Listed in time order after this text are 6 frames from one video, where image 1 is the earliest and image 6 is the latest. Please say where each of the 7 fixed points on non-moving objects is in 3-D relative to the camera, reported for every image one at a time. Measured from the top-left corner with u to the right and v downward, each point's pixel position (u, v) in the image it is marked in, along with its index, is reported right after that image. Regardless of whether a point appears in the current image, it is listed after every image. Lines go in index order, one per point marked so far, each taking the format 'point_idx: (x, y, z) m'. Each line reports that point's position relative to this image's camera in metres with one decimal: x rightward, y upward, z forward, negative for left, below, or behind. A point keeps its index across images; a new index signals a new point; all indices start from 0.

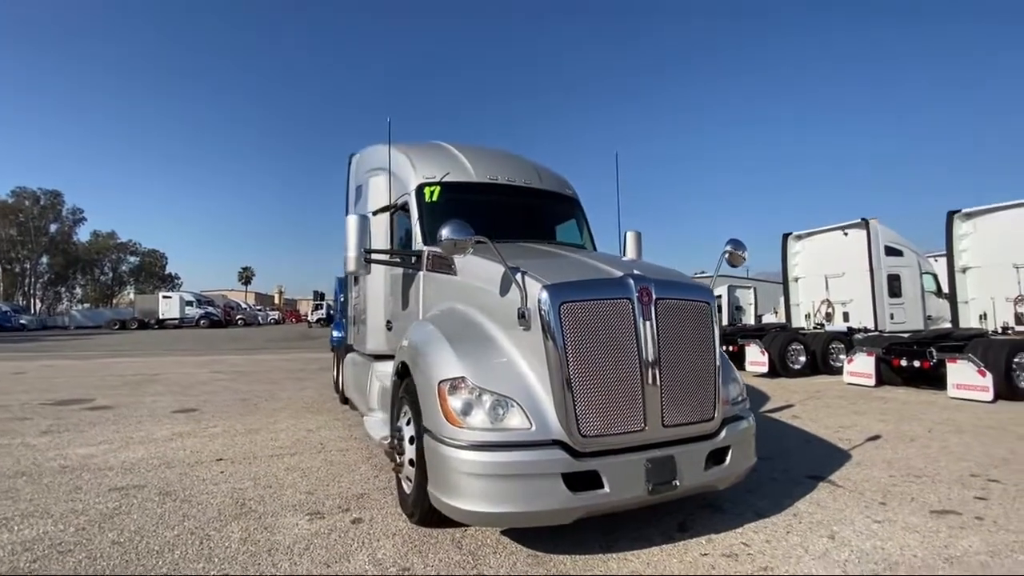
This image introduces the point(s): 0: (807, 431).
0: (+2.8, -1.6, +5.5) m
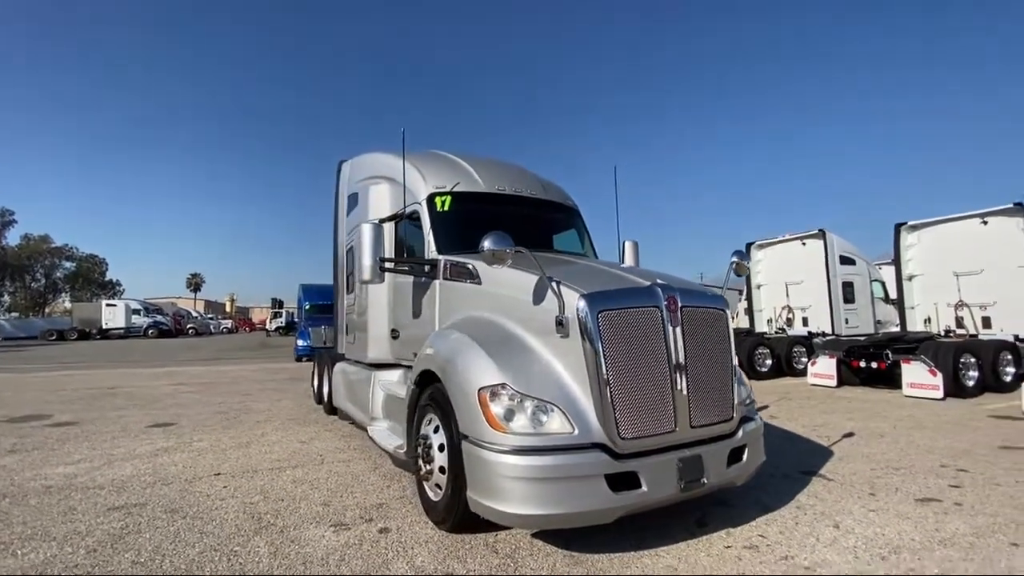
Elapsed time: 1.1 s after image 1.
0: (+2.7, -1.7, +5.9) m
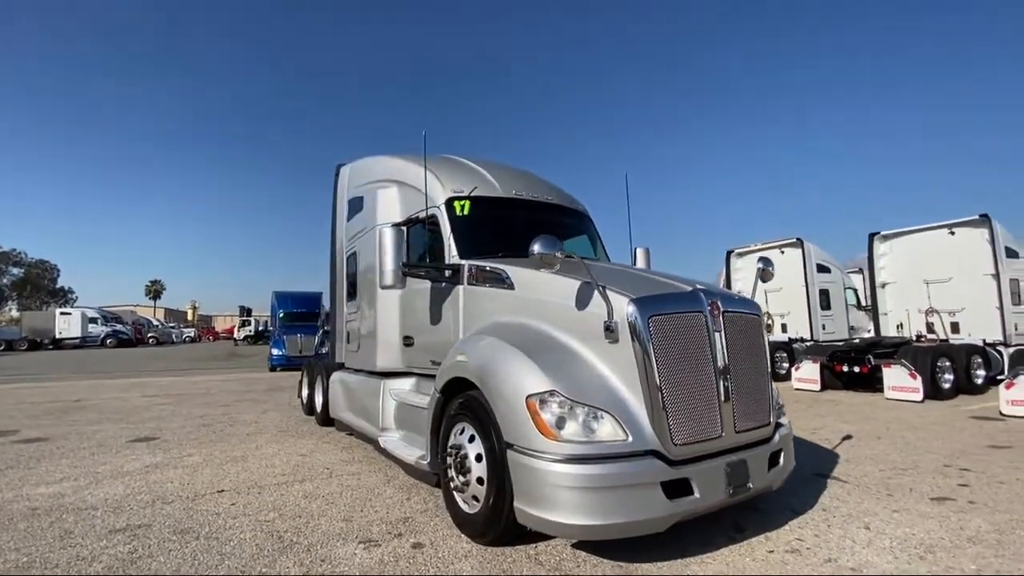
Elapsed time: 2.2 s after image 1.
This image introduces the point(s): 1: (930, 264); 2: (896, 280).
0: (+2.7, -1.8, +6.0) m
1: (+7.0, +0.4, +10.0) m
2: (+6.7, +0.2, +10.4) m
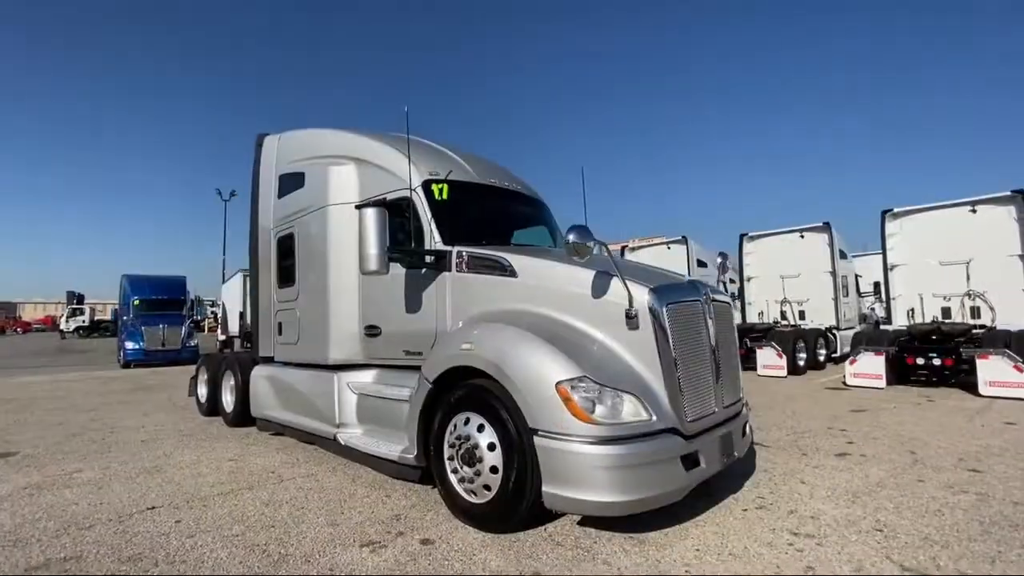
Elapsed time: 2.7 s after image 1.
0: (+2.6, -1.5, +5.4) m
1: (+6.9, +0.7, +9.4) m
2: (+6.5, +0.4, +9.8) m
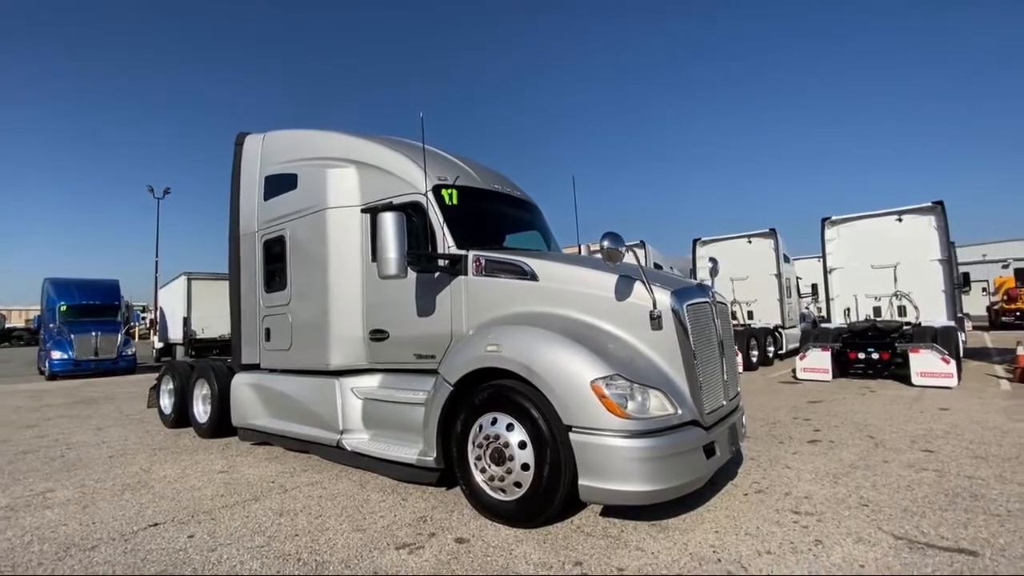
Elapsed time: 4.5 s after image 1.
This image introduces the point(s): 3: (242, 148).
0: (+2.6, -1.6, +5.9) m
1: (+6.3, +0.7, +10.4) m
2: (+6.0, +0.4, +10.8) m
3: (-3.1, +1.6, +6.8) m
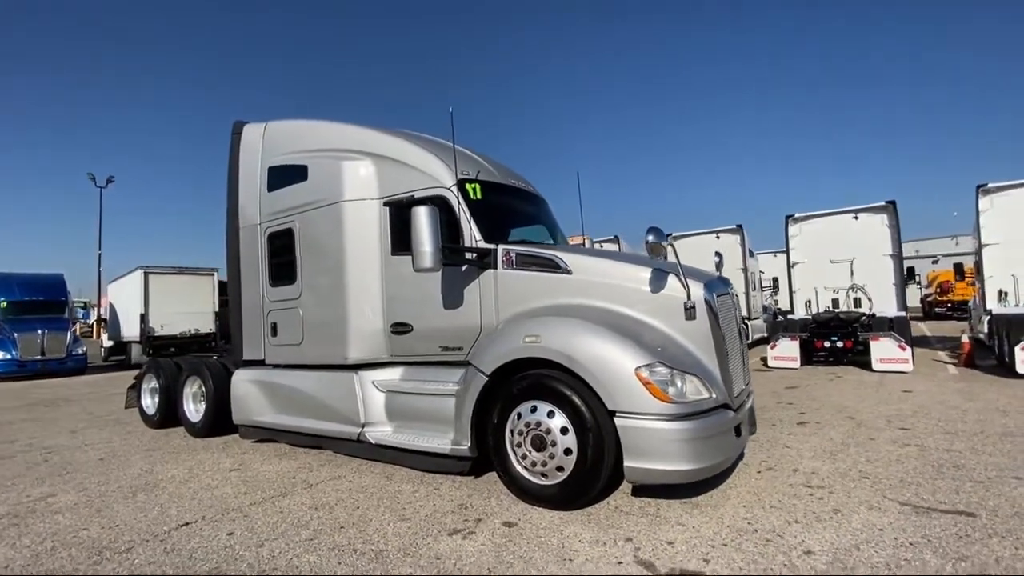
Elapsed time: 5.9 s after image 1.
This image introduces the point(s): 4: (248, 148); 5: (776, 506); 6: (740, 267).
0: (+2.7, -1.5, +6.3) m
1: (+5.9, +0.8, +11.2) m
2: (+5.5, +0.5, +11.5) m
3: (-3.0, +1.6, +6.6) m
4: (-2.9, +1.5, +6.5) m
5: (+2.0, -1.6, +4.5) m
6: (+5.3, +0.5, +14.4) m
